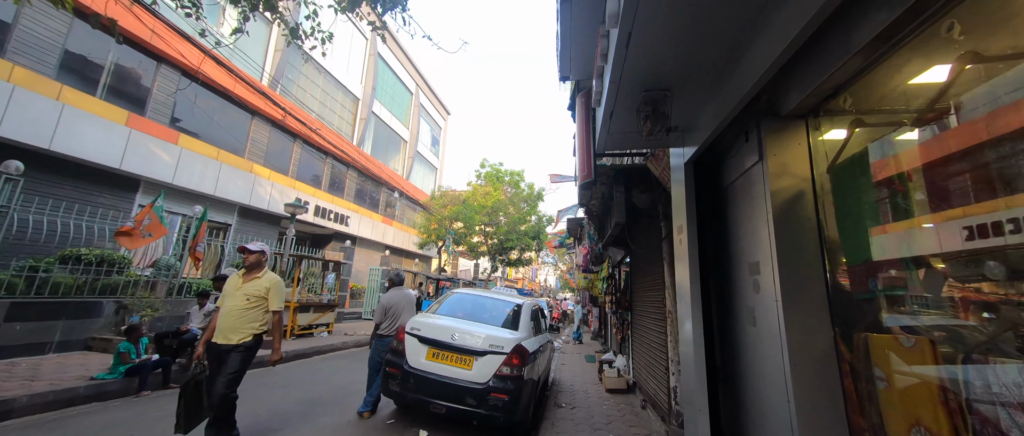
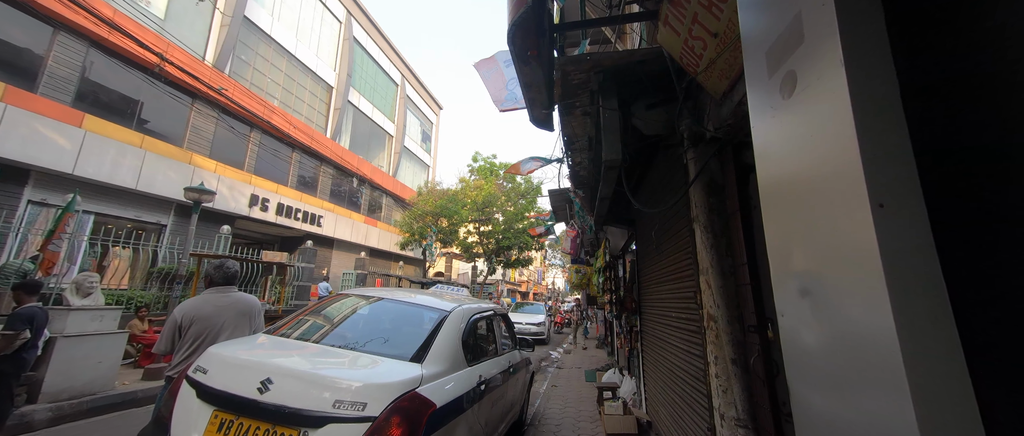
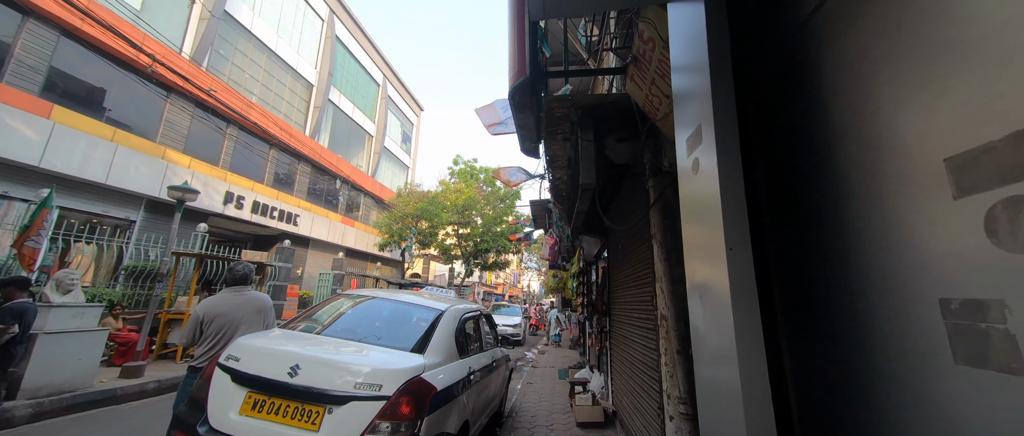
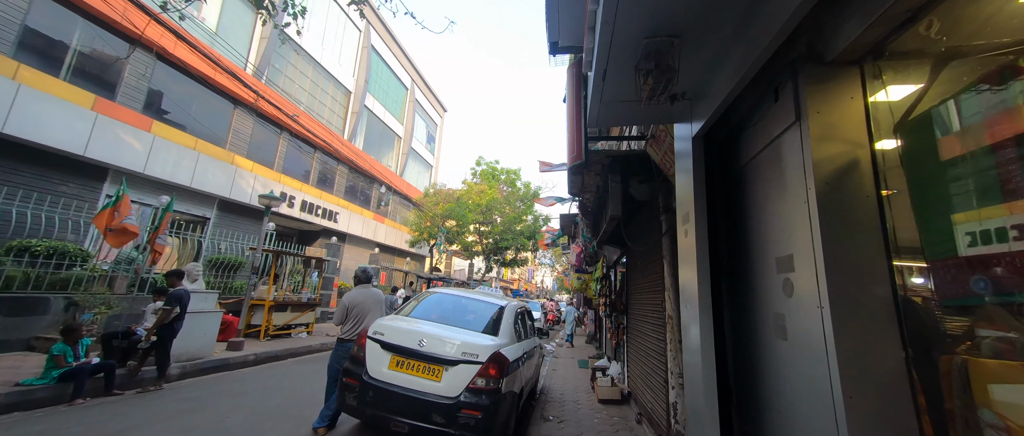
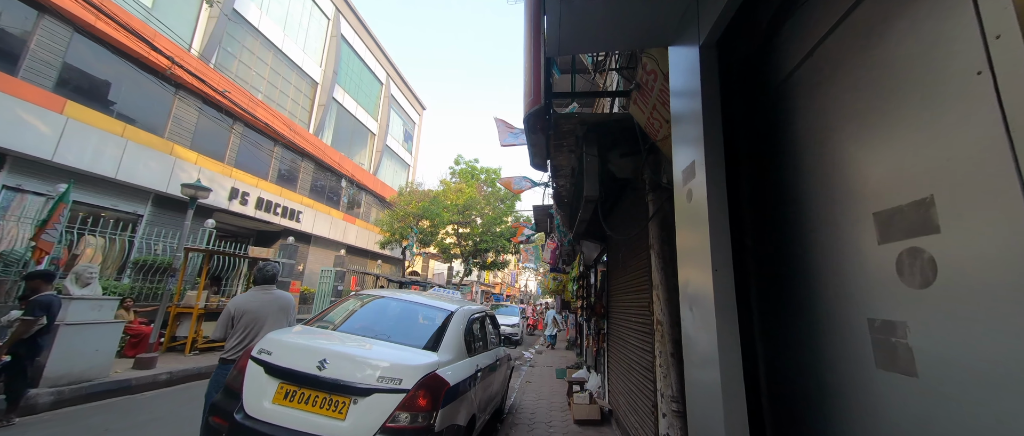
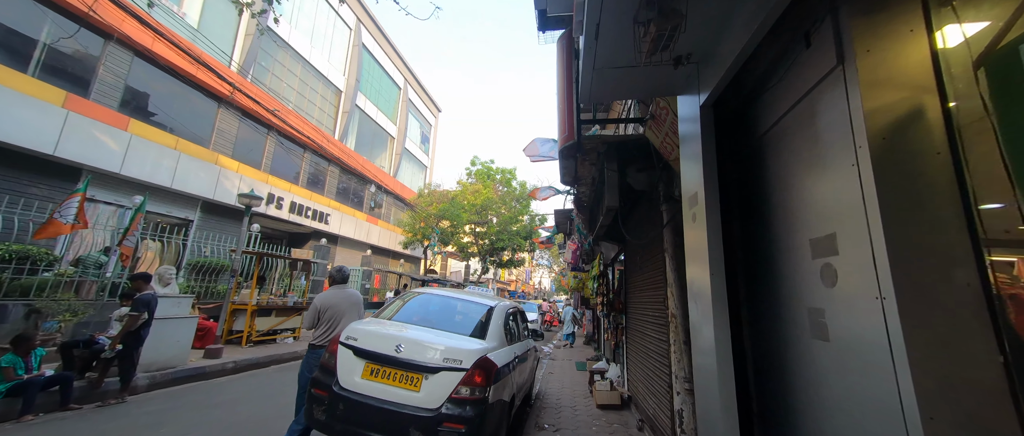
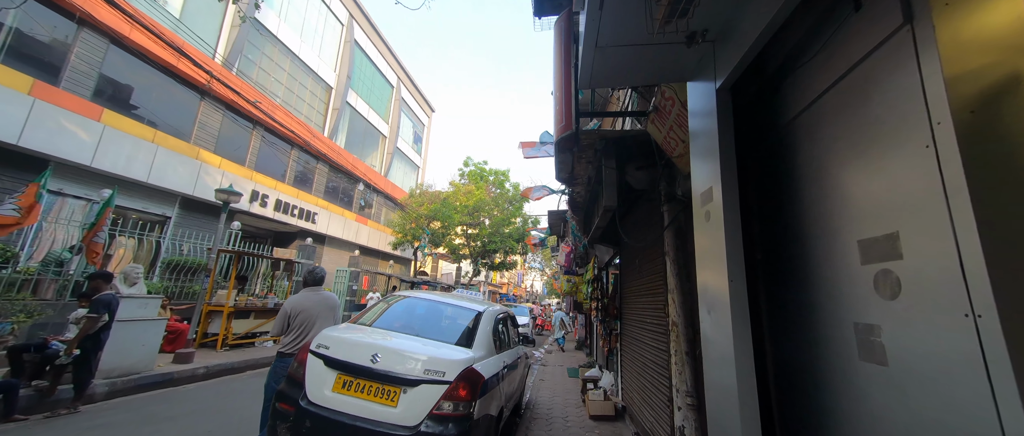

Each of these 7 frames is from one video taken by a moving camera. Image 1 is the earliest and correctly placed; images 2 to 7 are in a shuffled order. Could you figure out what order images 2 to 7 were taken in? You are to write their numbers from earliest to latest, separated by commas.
4, 6, 7, 5, 3, 2
